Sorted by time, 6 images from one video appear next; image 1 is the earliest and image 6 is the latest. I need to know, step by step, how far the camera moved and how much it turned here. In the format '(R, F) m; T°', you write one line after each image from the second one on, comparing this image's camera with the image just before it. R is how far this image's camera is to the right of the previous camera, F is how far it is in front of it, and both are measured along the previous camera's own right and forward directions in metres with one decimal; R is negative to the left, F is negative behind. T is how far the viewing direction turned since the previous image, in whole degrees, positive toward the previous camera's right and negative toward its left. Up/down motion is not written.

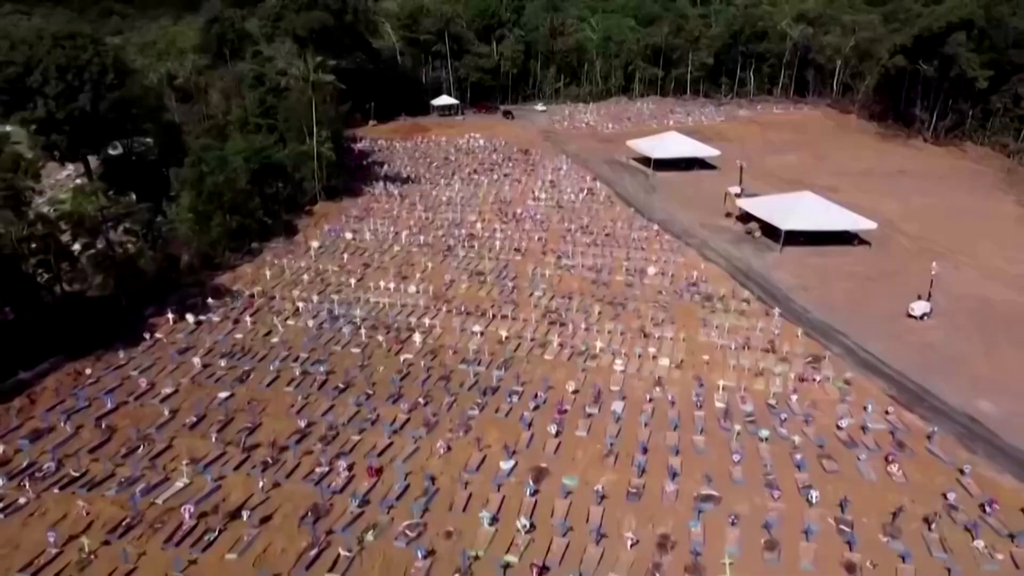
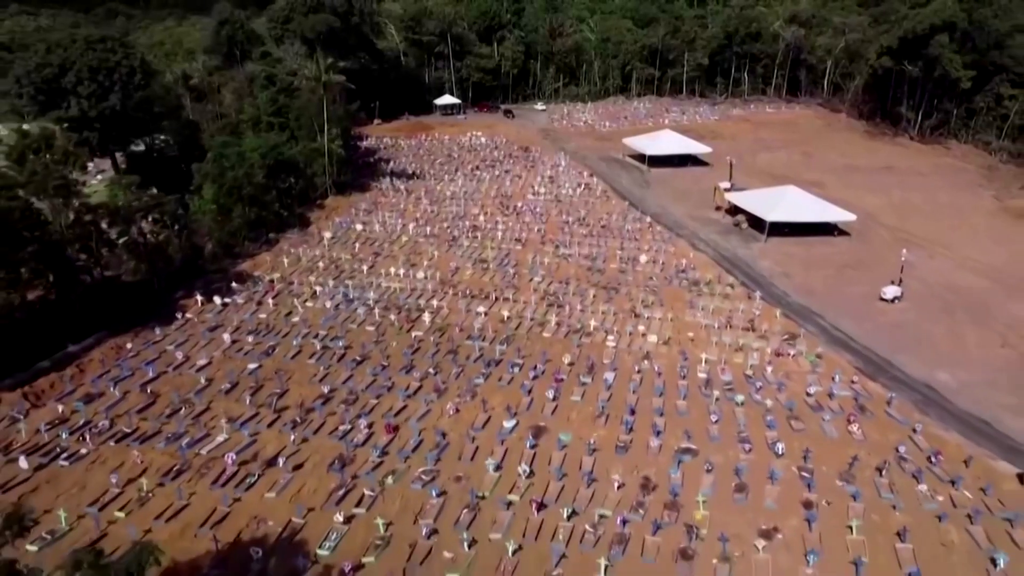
(0.0, -1.7) m; 0°
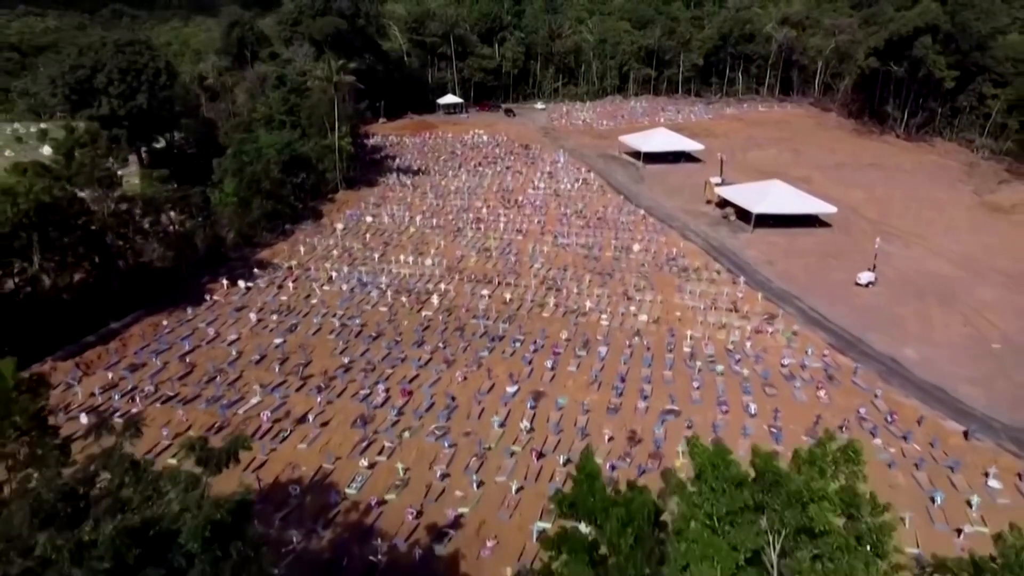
(0.0, -1.7) m; 0°
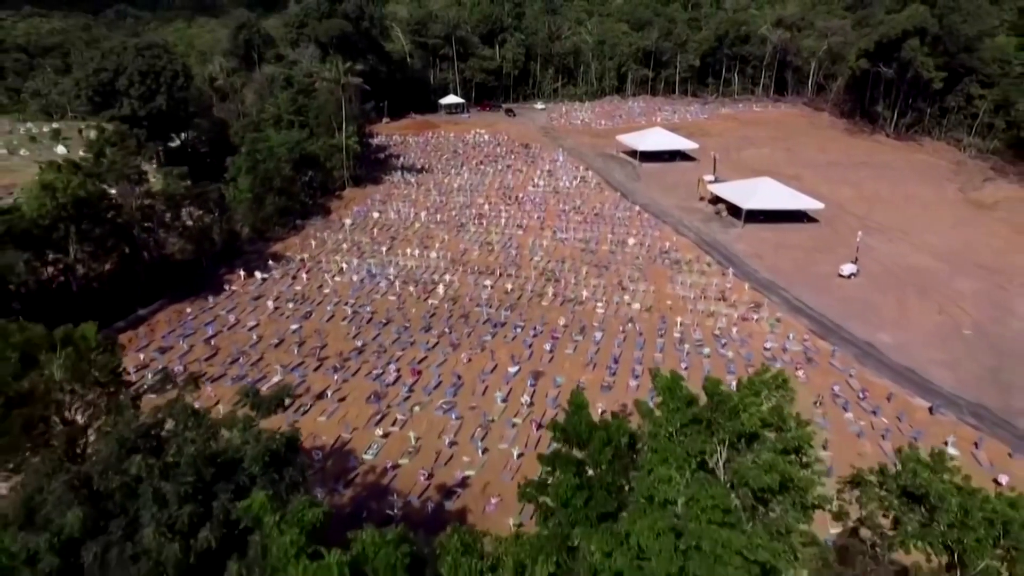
(0.0, -1.4) m; 0°
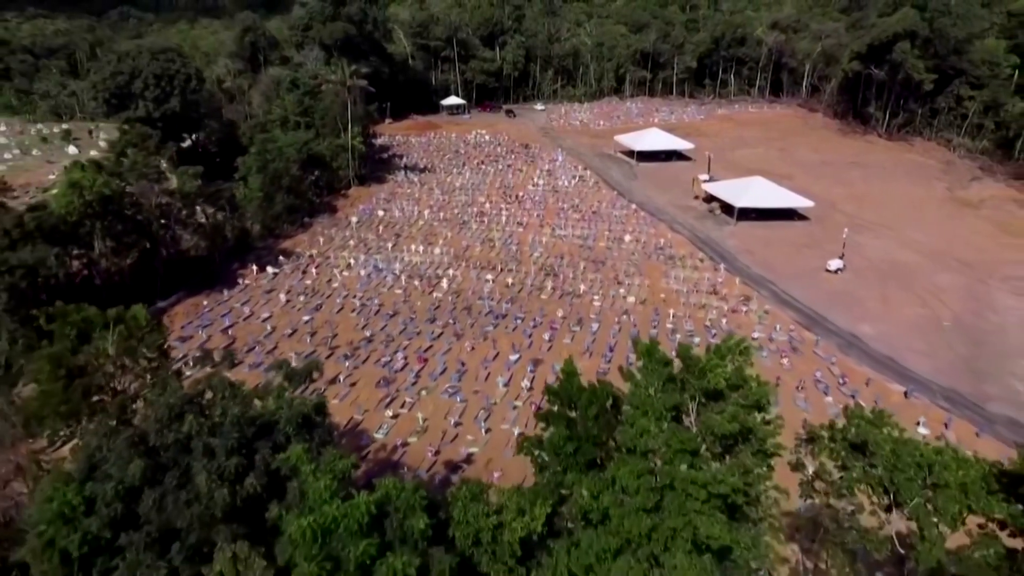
(0.0, -1.1) m; 0°
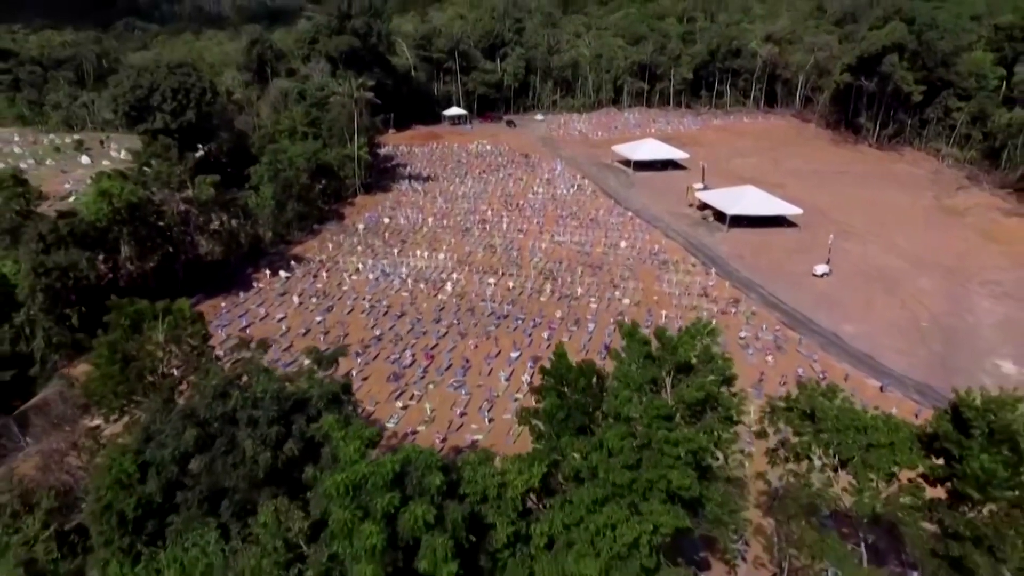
(0.0, -1.3) m; 0°
